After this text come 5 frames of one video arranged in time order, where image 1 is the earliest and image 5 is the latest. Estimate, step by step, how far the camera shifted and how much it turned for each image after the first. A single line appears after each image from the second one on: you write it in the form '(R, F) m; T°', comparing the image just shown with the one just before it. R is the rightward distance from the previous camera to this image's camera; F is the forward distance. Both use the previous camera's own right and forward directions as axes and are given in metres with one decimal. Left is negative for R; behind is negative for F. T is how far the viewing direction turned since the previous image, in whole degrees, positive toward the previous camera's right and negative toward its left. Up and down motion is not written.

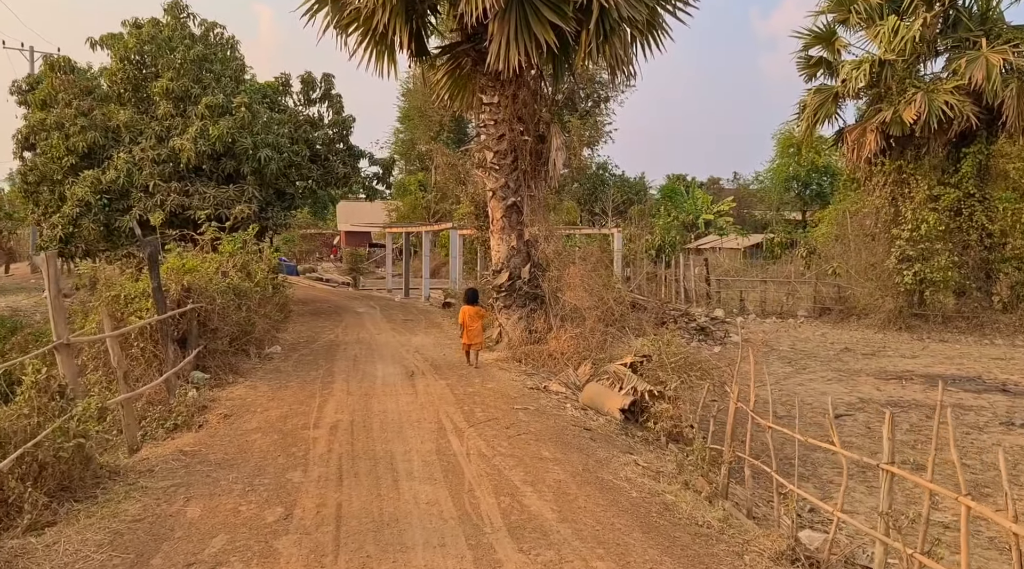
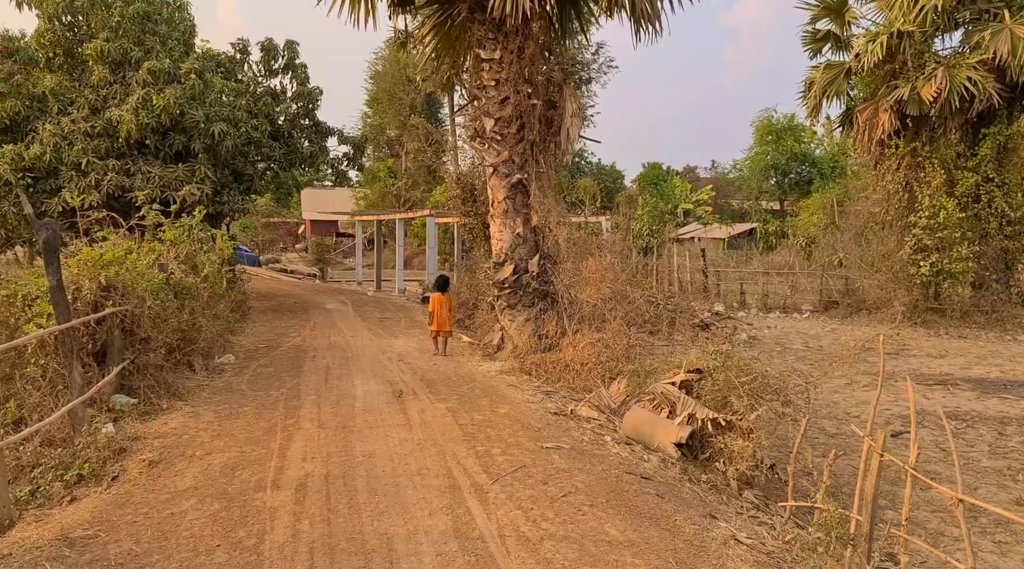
(-0.4, +1.8) m; +3°
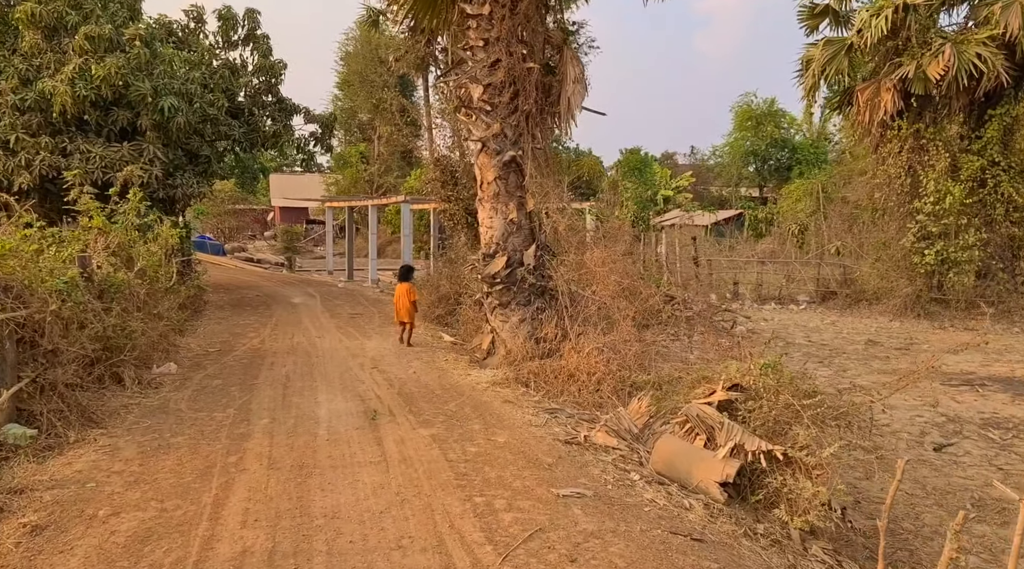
(-0.2, +1.2) m; +2°
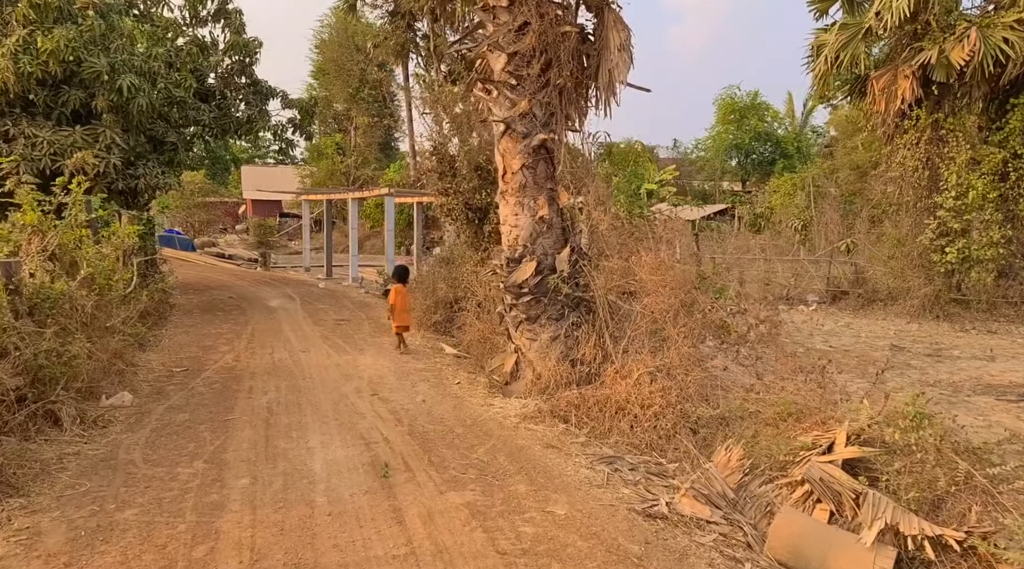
(-0.5, +1.3) m; +2°
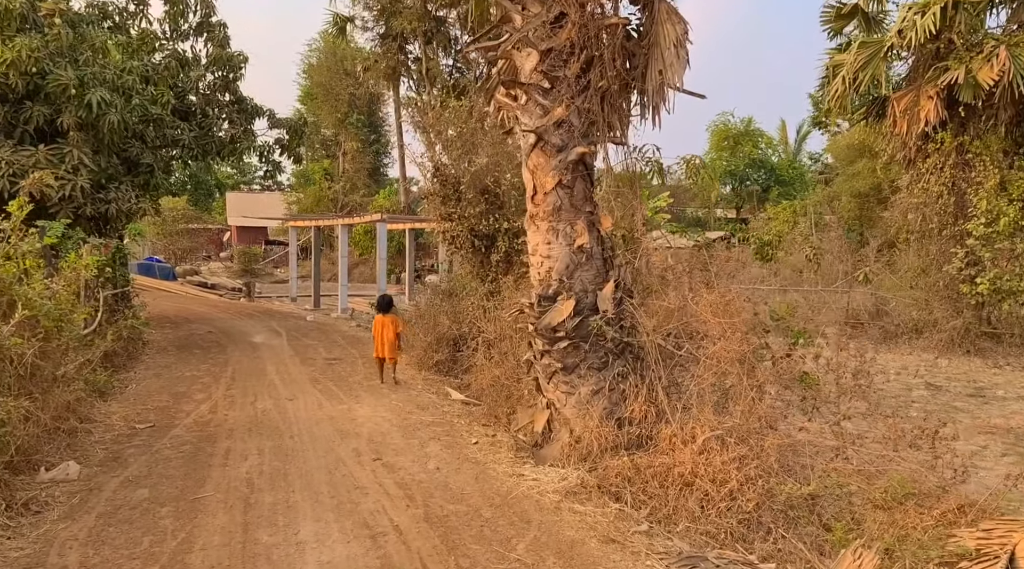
(-0.3, +1.0) m; +1°
